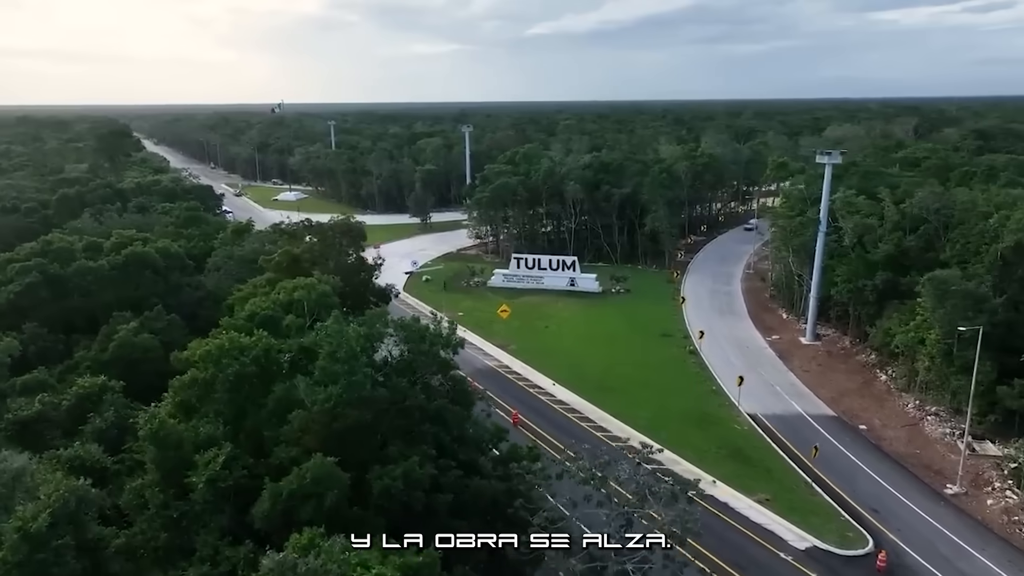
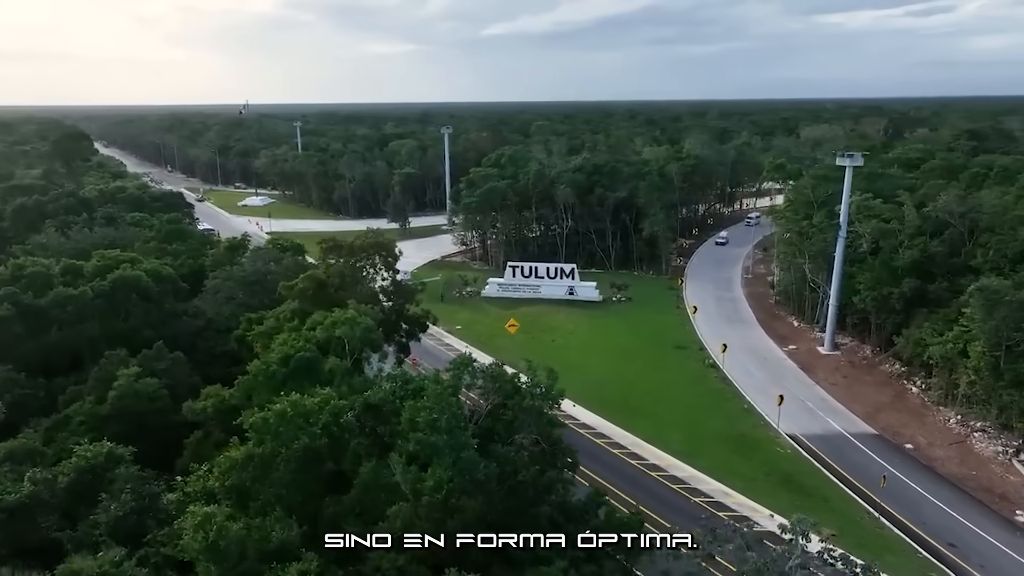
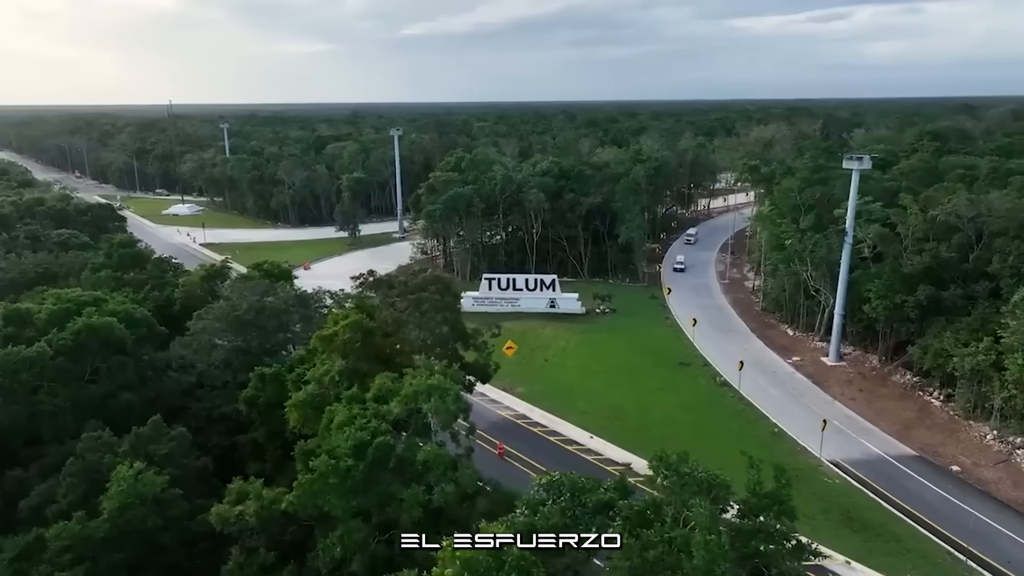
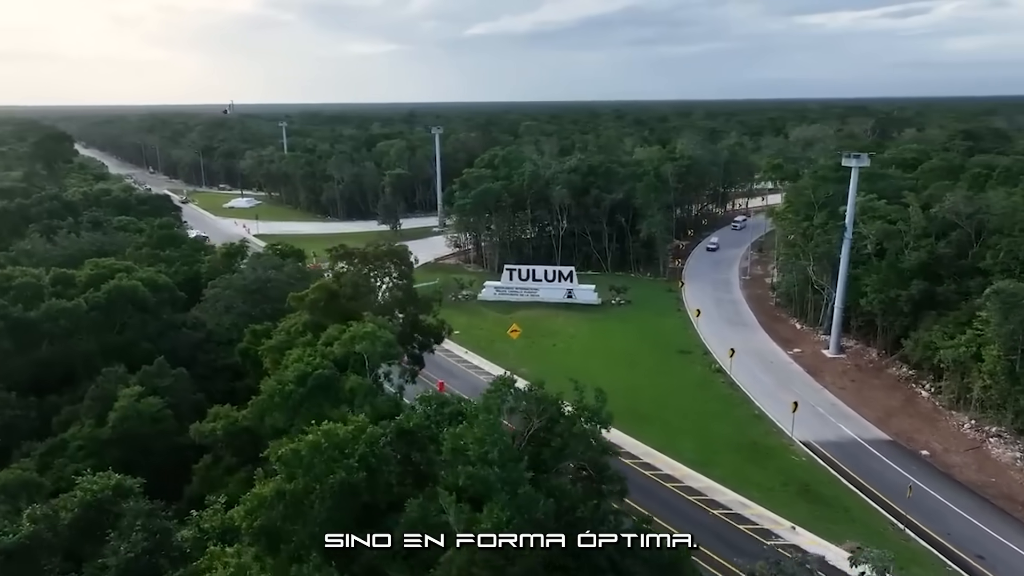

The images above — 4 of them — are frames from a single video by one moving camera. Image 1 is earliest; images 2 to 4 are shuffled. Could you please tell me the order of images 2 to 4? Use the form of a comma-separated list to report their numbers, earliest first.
2, 4, 3
